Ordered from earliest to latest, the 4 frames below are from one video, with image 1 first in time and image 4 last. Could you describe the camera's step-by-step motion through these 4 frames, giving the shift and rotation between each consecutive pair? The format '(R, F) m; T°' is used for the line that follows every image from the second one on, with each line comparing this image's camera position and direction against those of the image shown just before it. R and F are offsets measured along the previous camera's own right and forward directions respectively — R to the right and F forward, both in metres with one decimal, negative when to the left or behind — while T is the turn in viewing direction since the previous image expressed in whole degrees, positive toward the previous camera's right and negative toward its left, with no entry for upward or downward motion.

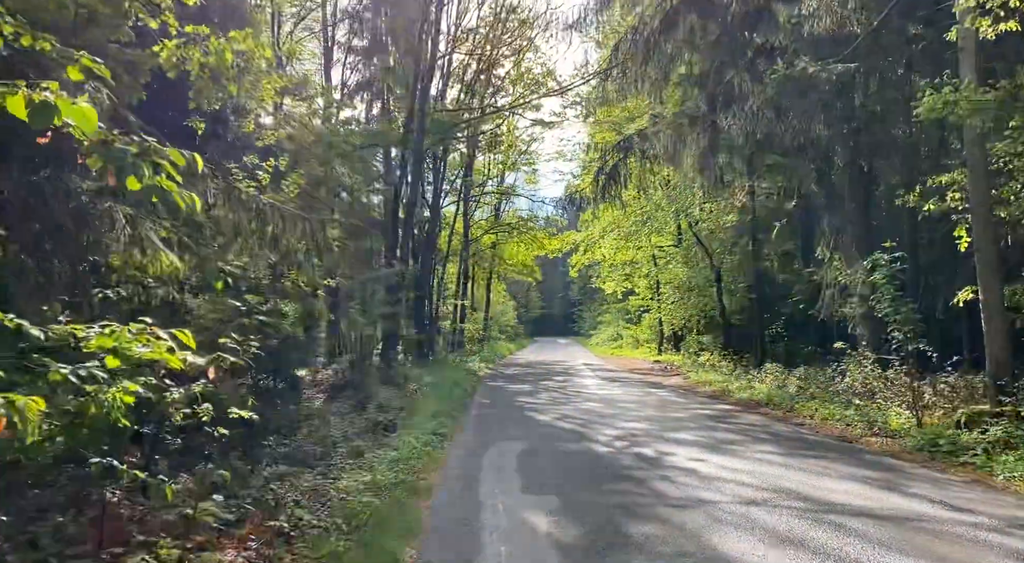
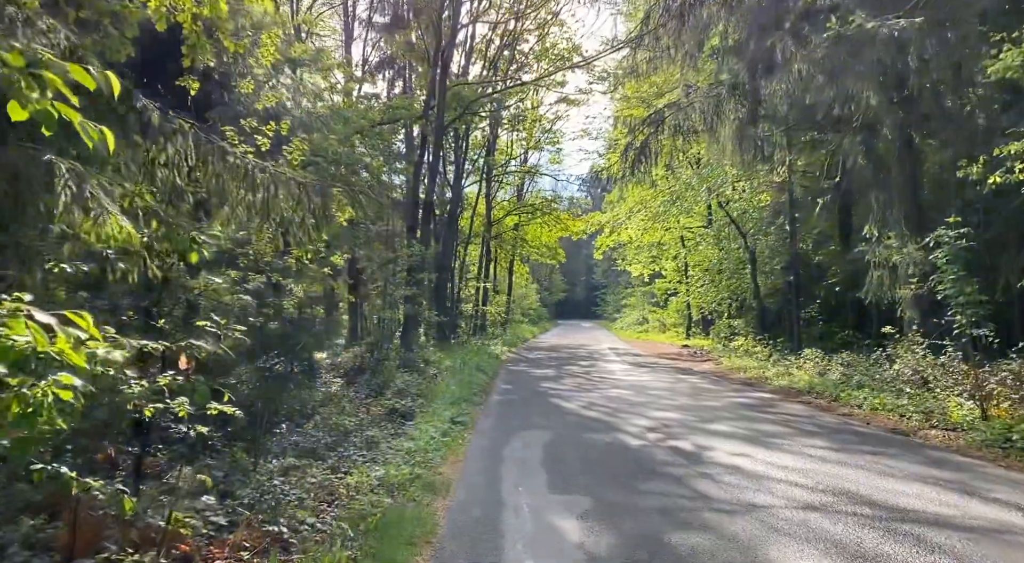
(0.0, +0.7) m; -2°
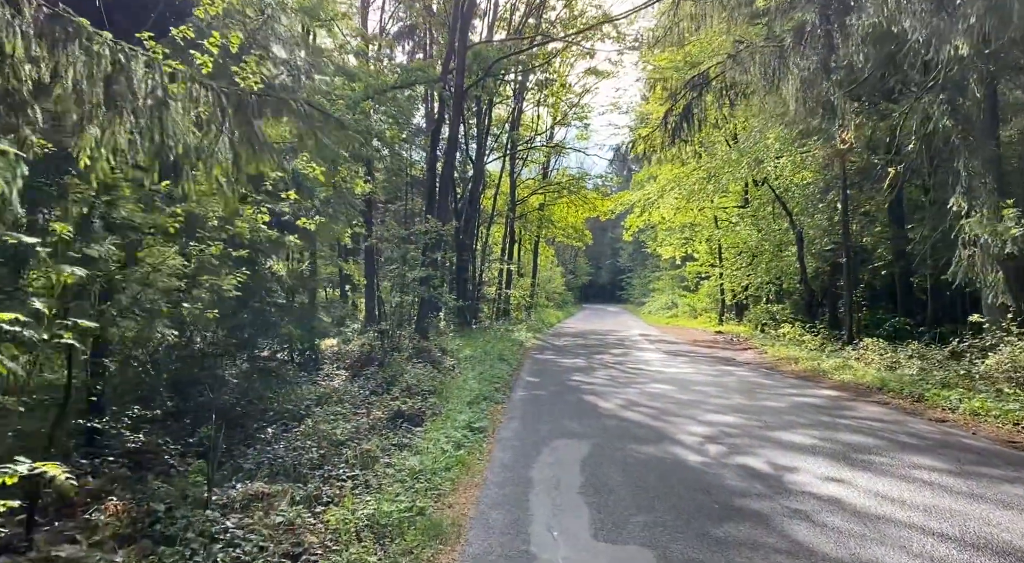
(-0.1, +1.6) m; -2°
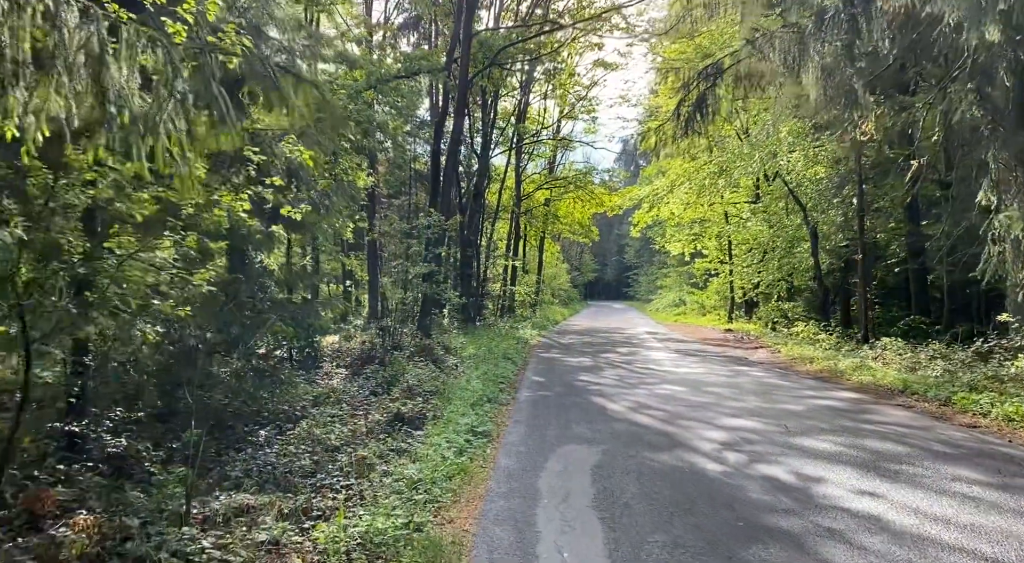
(0.0, +0.4) m; -1°
